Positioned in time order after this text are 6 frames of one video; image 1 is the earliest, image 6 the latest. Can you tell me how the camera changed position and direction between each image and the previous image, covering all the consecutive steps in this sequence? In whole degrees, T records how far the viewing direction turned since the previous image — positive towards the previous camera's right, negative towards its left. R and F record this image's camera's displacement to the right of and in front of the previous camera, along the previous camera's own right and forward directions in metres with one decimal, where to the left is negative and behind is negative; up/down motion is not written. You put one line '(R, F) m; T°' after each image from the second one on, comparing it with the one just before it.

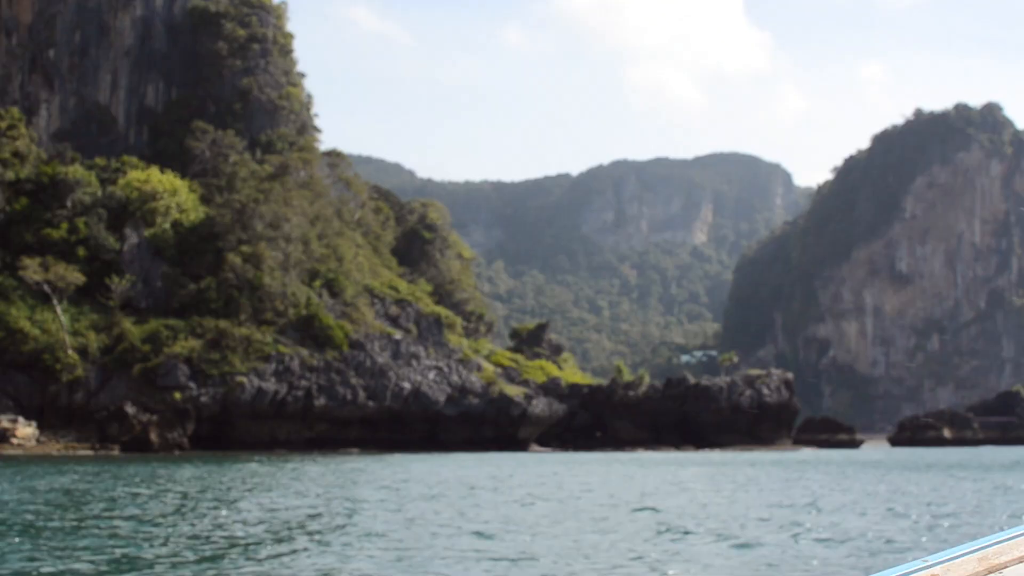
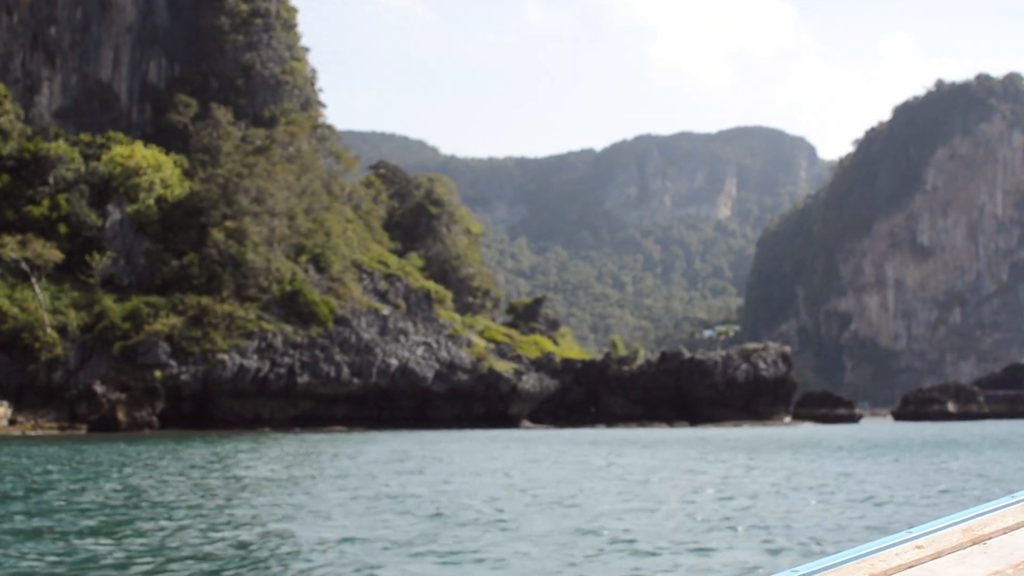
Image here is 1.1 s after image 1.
(+1.2, +0.7) m; -1°
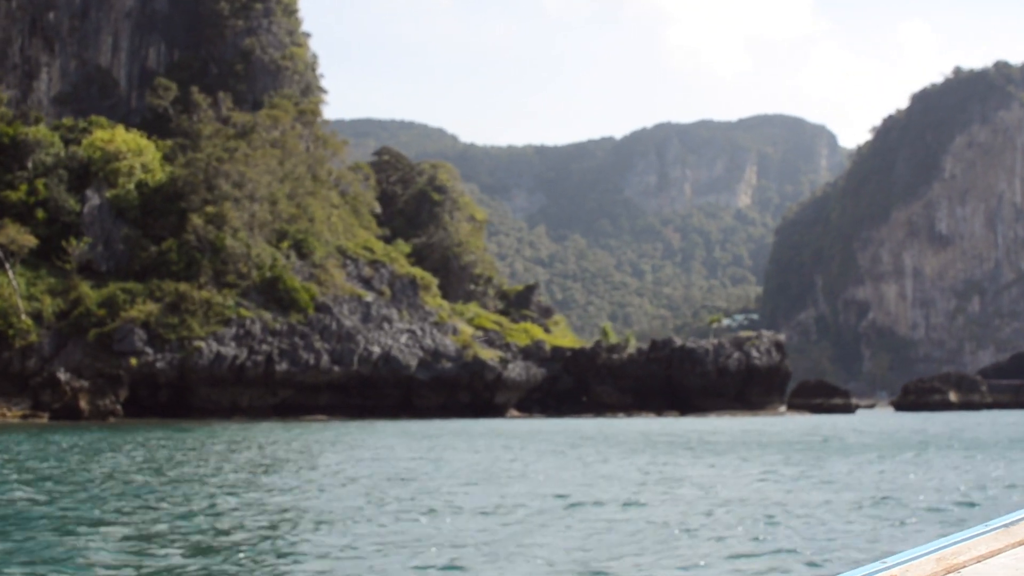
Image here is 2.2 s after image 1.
(+1.1, +0.7) m; -1°
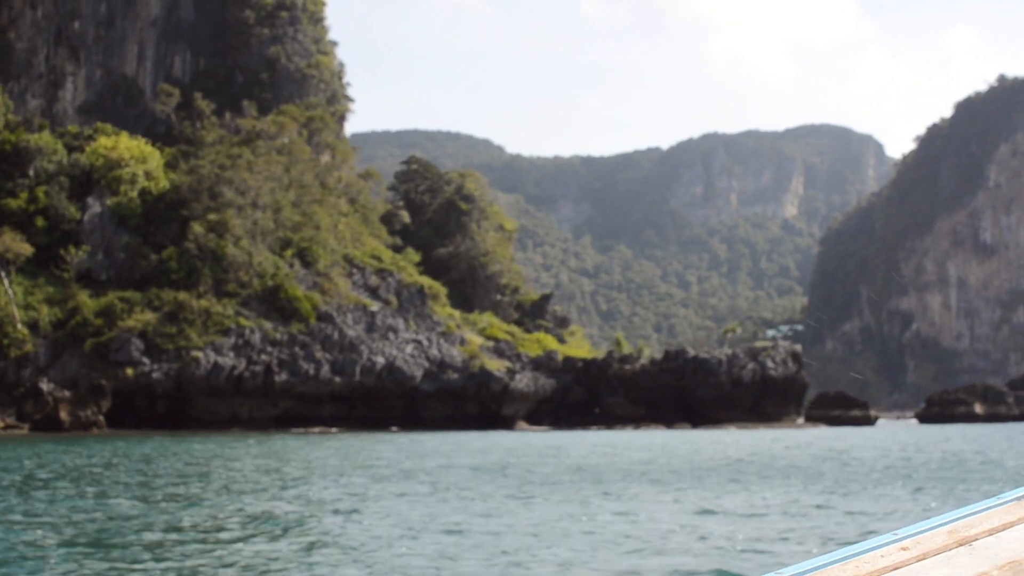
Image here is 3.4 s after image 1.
(+1.1, +1.0) m; -2°
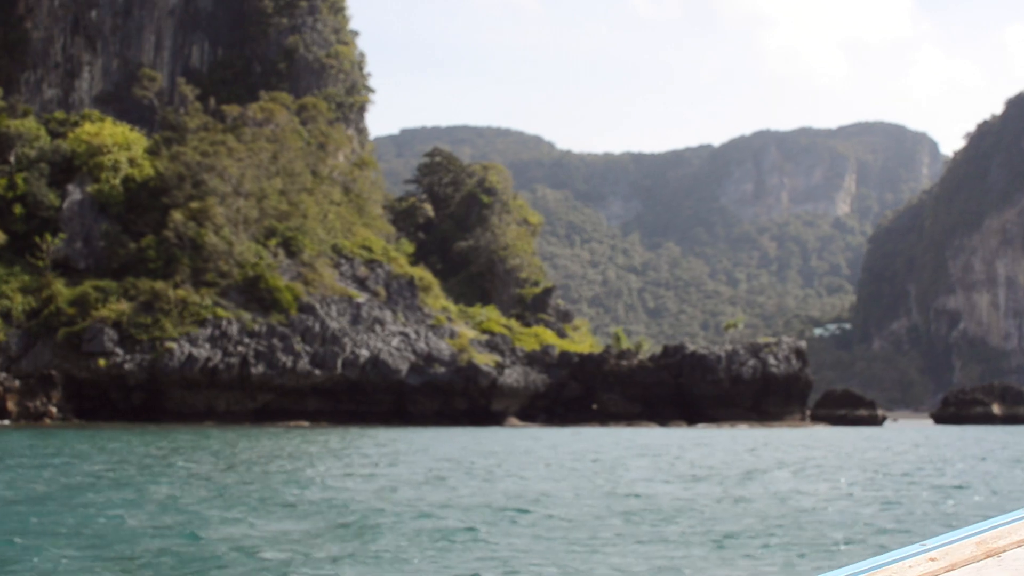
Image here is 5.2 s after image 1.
(+1.7, +1.4) m; -2°
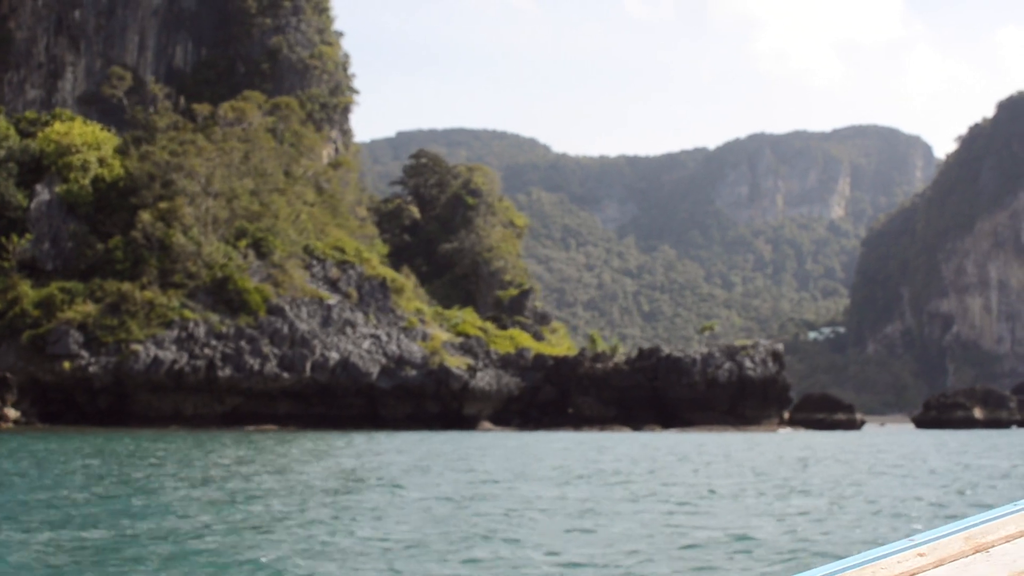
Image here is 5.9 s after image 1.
(+0.7, +0.3) m; 0°
